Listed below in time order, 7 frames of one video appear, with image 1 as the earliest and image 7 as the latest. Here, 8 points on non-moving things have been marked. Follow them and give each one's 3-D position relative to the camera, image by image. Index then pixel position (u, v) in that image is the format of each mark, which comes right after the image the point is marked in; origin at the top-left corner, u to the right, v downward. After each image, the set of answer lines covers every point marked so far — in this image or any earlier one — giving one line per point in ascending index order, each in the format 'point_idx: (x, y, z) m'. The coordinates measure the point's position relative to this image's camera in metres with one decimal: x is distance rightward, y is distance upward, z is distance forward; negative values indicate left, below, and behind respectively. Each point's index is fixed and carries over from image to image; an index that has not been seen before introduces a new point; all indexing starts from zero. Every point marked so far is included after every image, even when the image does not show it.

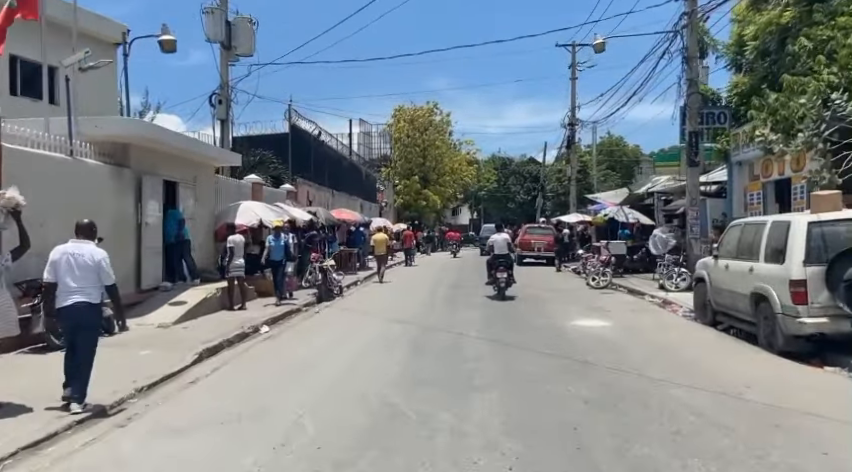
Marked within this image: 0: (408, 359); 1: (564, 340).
0: (-0.2, -1.8, +9.4) m
1: (+2.3, -1.7, +11.0) m
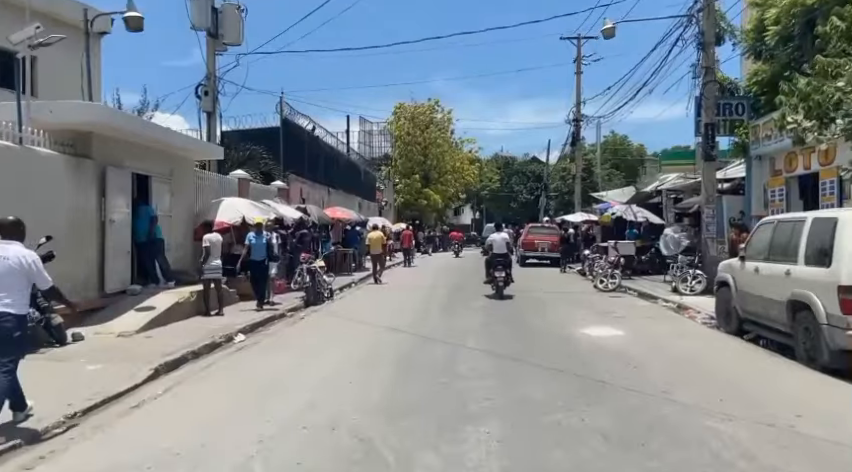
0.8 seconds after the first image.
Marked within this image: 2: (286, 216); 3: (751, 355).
0: (-0.4, -1.7, +8.1) m
1: (+2.2, -1.7, +9.7) m
2: (-4.1, +0.6, +19.5) m
3: (+4.7, -1.7, +9.6) m
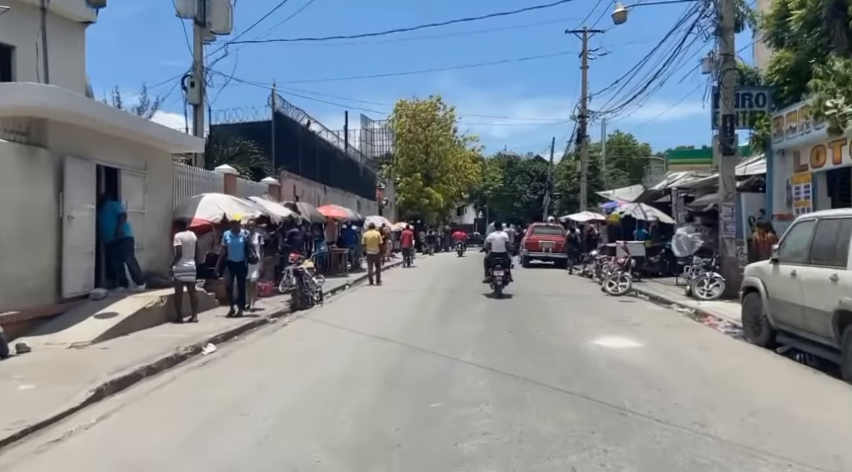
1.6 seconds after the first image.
0: (-0.5, -1.7, +6.9) m
1: (+2.0, -1.7, +8.4) m
2: (-4.2, +0.6, +18.2) m
3: (+4.6, -1.7, +8.3) m
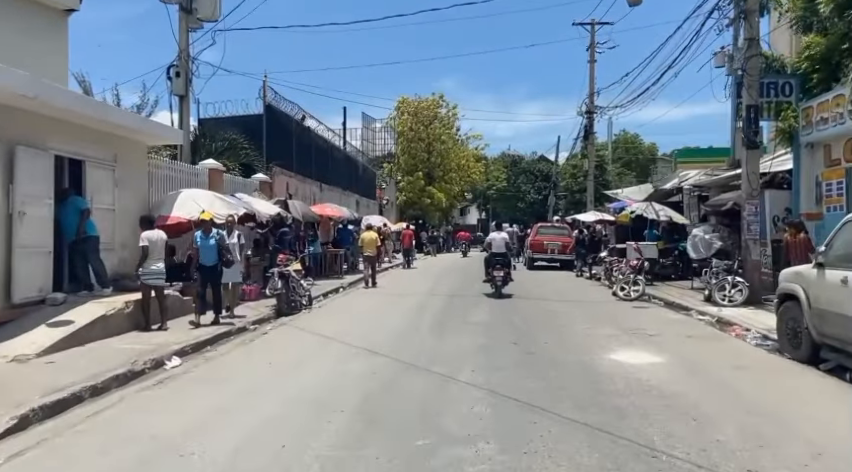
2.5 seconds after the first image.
0: (-0.6, -1.7, +5.6) m
1: (+1.9, -1.7, +7.2) m
2: (-4.3, +0.6, +17.0) m
3: (+4.5, -1.7, +7.0) m
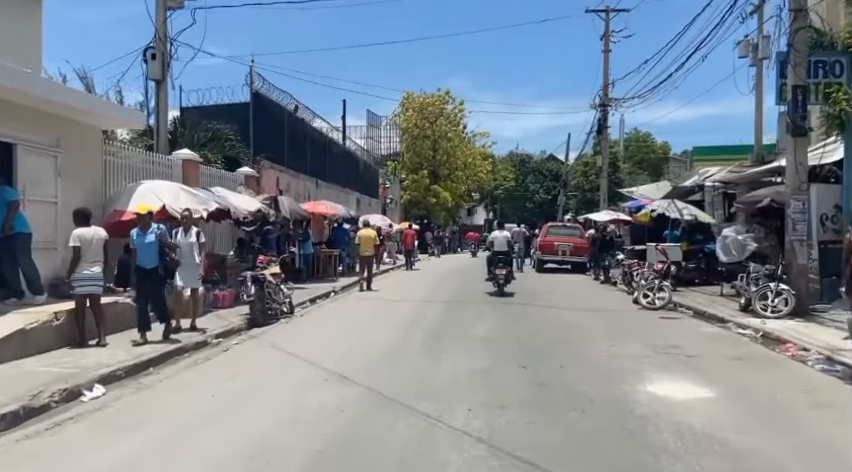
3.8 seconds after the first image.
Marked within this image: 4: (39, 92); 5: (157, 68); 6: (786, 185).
0: (-0.8, -1.7, +3.7) m
1: (+1.8, -1.7, +5.2) m
2: (-4.3, +0.7, +15.1) m
3: (+4.3, -1.7, +5.1) m
4: (-5.9, +2.1, +9.1) m
5: (-7.7, +4.8, +18.8) m
6: (+7.2, +1.0, +13.3) m
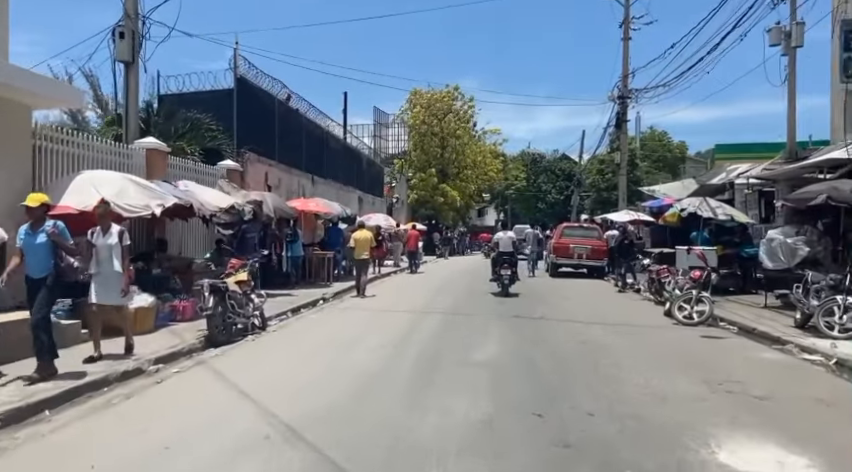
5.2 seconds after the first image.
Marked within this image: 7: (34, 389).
0: (-1.1, -1.7, +1.6) m
1: (+1.5, -1.7, +3.1) m
2: (-4.4, +0.6, +13.1) m
3: (+4.1, -1.8, +2.8) m
4: (-6.0, +2.1, +7.1) m
5: (-7.6, +4.8, +16.8) m
6: (+7.2, +1.0, +11.0) m
7: (-4.1, -1.6, +6.9) m
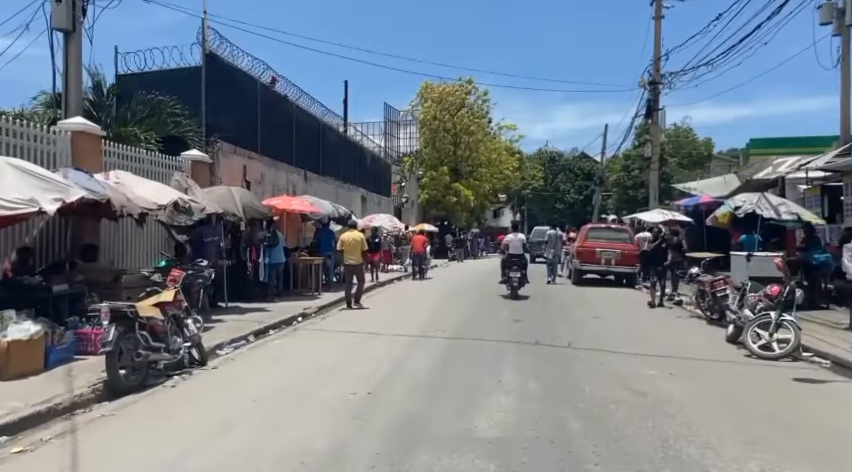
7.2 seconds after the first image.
0: (-1.5, -1.7, -1.3) m
1: (+1.2, -1.8, +0.1) m
2: (-4.4, +0.6, +10.2) m
3: (+3.7, -1.8, -0.2) m
4: (-6.2, +2.1, +4.3) m
5: (-7.7, +4.7, +14.0) m
6: (+7.0, +0.9, +7.8) m
7: (-4.3, -1.6, +4.0) m
